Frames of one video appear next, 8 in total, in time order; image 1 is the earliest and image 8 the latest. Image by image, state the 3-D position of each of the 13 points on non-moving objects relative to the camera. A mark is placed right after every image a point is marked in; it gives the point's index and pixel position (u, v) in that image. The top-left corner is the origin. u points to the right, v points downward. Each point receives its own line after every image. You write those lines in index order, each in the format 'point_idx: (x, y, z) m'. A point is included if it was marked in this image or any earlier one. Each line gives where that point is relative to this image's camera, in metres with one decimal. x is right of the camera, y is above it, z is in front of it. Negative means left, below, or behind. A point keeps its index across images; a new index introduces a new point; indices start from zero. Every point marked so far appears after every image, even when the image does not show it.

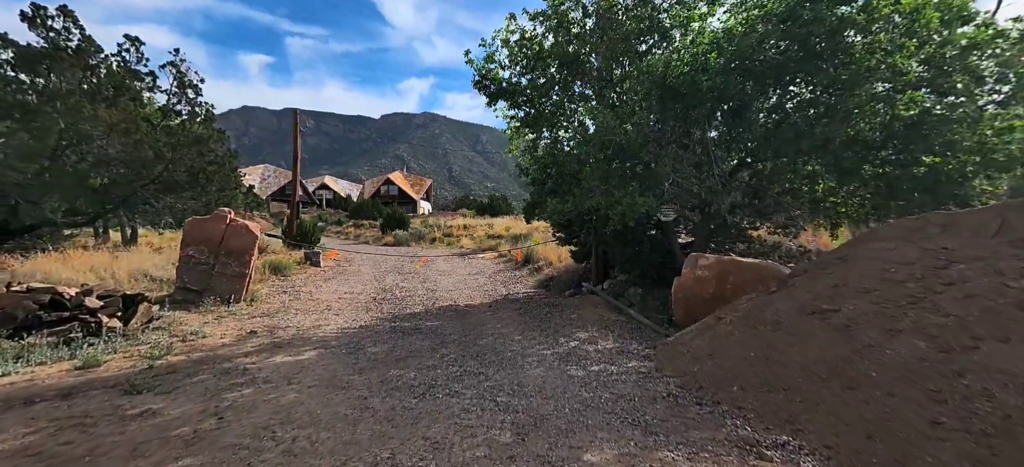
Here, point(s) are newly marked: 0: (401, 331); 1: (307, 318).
0: (-1.5, -1.3, +6.6) m
1: (-3.0, -1.2, +7.2) m
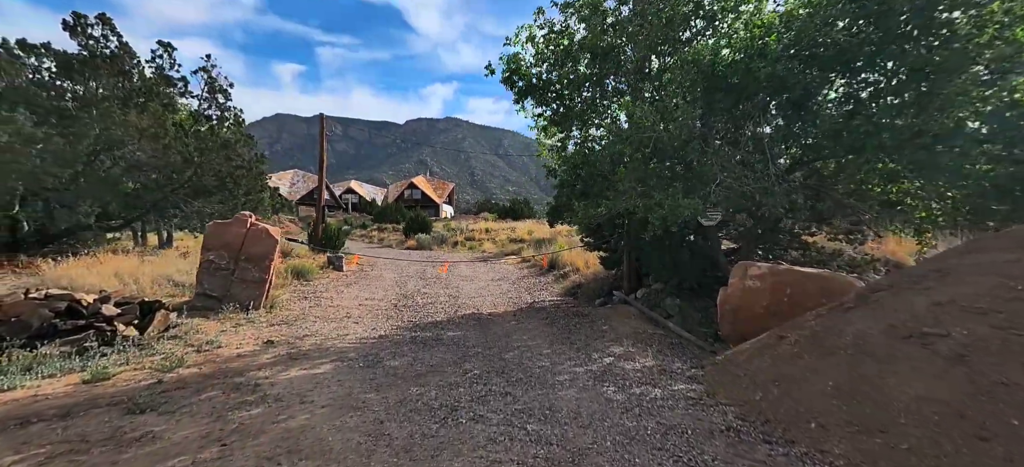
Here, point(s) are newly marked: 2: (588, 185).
0: (-1.2, -1.4, +6.2) m
1: (-2.6, -1.3, +6.9) m
2: (+1.1, +0.7, +6.5) m
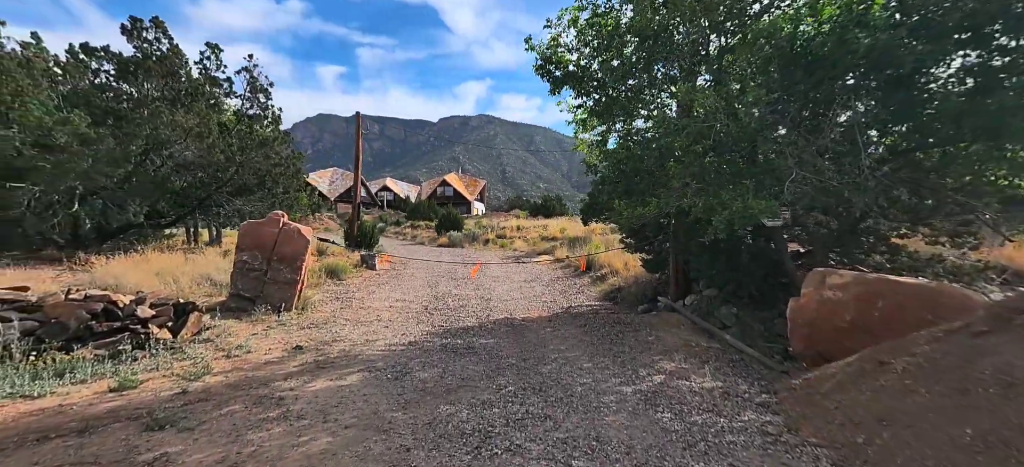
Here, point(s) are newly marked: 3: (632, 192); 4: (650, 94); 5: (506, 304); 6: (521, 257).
0: (-0.7, -1.4, +5.9) m
1: (-2.1, -1.3, +6.6) m
2: (+1.5, +0.6, +6.0) m
3: (+1.8, +0.6, +6.6) m
4: (+1.9, +1.9, +6.3) m
5: (-0.1, -1.4, +9.1) m
6: (+0.3, -1.0, +19.6) m
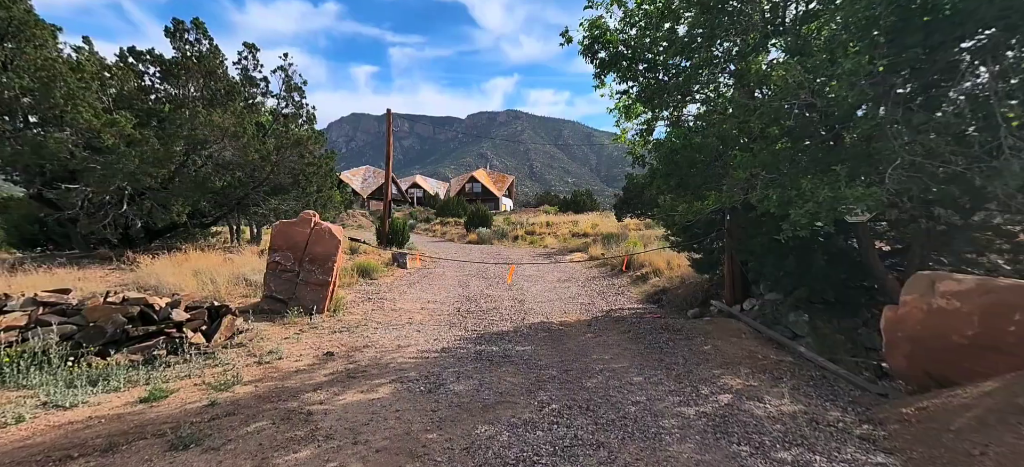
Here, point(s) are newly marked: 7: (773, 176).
0: (-0.3, -1.4, +5.5) m
1: (-1.6, -1.3, +6.3) m
2: (+2.0, +0.7, +5.4) m
3: (+2.3, +0.6, +6.0) m
4: (+2.3, +1.9, +5.7) m
5: (+0.5, -1.4, +8.7) m
6: (+1.6, -0.8, +19.1) m
7: (+2.5, +0.6, +4.6) m
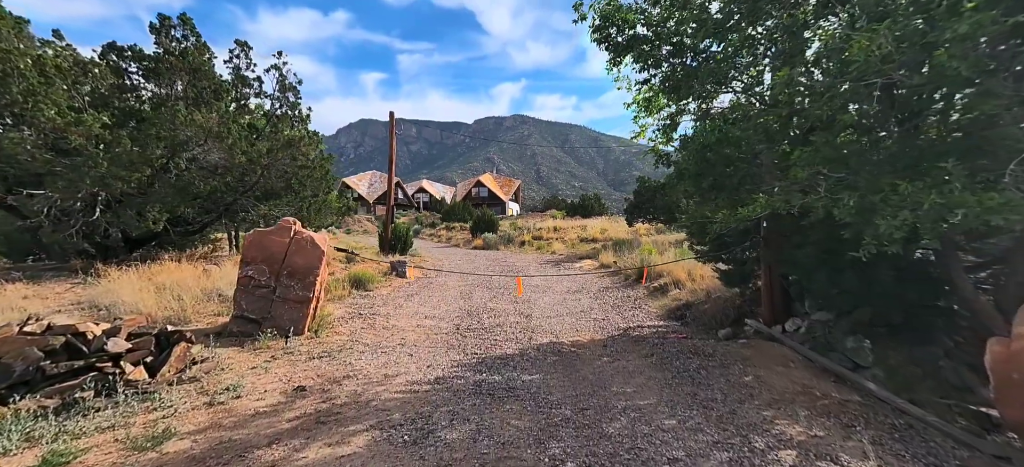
0: (-0.2, -1.6, +4.6) m
1: (-1.5, -1.4, +5.5) m
2: (+2.0, +0.5, +4.6) m
3: (+2.3, +0.5, +5.2) m
4: (+2.4, +1.8, +4.8) m
5: (+0.6, -1.5, +7.9) m
6: (+1.9, -1.1, +18.3) m
7: (+2.6, +0.5, +3.7) m
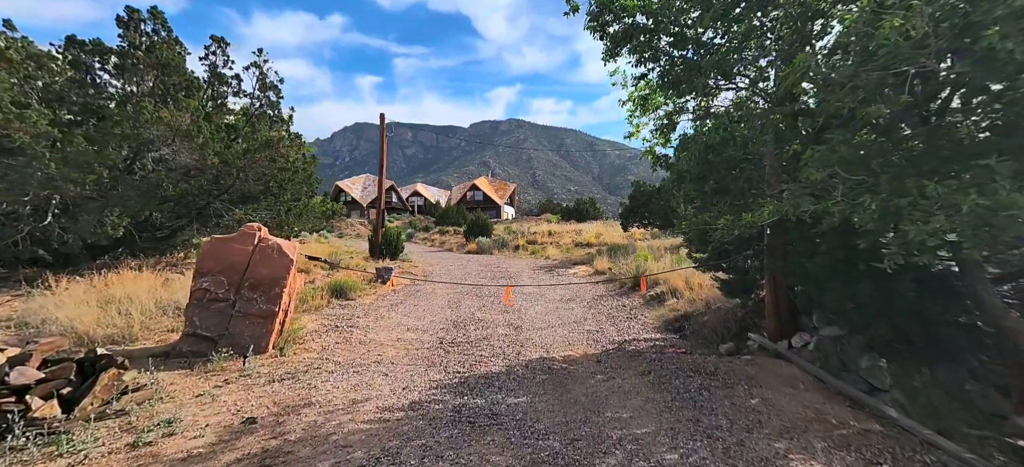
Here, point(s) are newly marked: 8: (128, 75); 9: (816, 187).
0: (-0.4, -1.6, +4.1) m
1: (-1.7, -1.5, +5.0) m
2: (+1.9, +0.5, +4.1) m
3: (+2.2, +0.4, +4.7) m
4: (+2.2, +1.7, +4.4) m
5: (+0.5, -1.6, +7.4) m
6: (+1.6, -1.3, +17.8) m
7: (+2.4, +0.4, +3.3) m
8: (-6.8, +2.8, +8.5) m
9: (+2.3, +0.3, +3.6) m
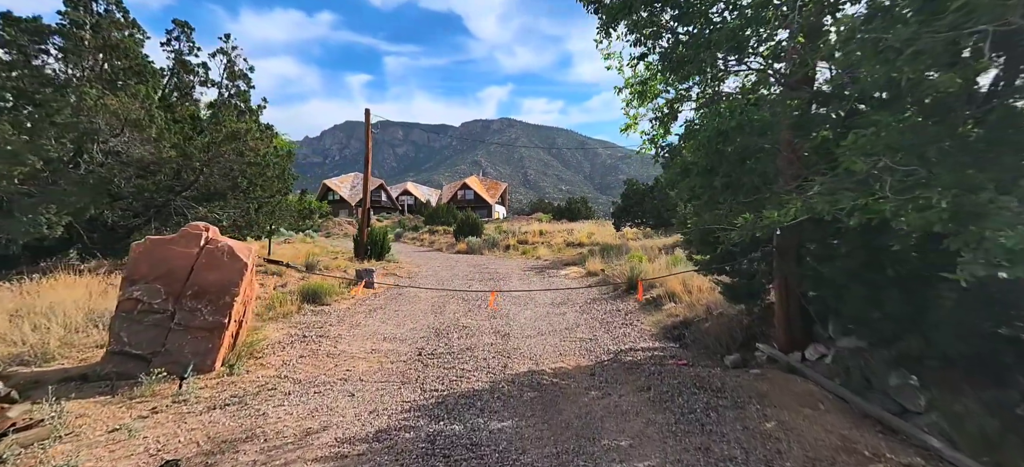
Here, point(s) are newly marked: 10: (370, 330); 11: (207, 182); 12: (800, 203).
0: (-0.5, -1.6, +3.5) m
1: (-1.9, -1.5, +4.3) m
2: (+1.7, +0.5, +3.5) m
3: (+2.0, +0.4, +4.2) m
4: (+2.1, +1.7, +3.8) m
5: (+0.3, -1.6, +6.8) m
6: (+1.2, -1.3, +17.2) m
7: (+2.3, +0.4, +2.7) m
8: (-7.1, +2.8, +7.8) m
9: (+2.2, +0.3, +3.0) m
10: (-2.2, -1.5, +7.4) m
11: (-6.0, +1.0, +9.4) m
12: (+2.0, +0.2, +3.3) m
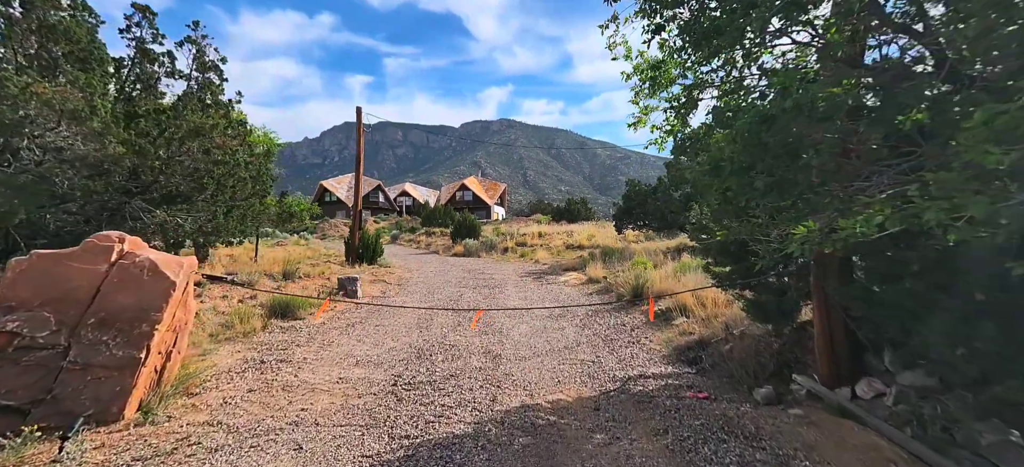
0: (-0.6, -1.7, +2.6) m
1: (-2.0, -1.6, +3.4) m
2: (+1.6, +0.4, +2.6) m
3: (+1.9, +0.3, +3.3) m
4: (+2.0, +1.6, +3.0) m
5: (+0.1, -1.7, +5.9) m
6: (+1.1, -1.4, +16.3) m
7: (+2.2, +0.3, +1.8) m
8: (-7.2, +2.7, +6.9) m
9: (+2.1, +0.2, +2.1) m
10: (-2.3, -1.6, +6.5) m
11: (-6.2, +0.9, +8.5) m
12: (+1.9, +0.1, +2.4) m
